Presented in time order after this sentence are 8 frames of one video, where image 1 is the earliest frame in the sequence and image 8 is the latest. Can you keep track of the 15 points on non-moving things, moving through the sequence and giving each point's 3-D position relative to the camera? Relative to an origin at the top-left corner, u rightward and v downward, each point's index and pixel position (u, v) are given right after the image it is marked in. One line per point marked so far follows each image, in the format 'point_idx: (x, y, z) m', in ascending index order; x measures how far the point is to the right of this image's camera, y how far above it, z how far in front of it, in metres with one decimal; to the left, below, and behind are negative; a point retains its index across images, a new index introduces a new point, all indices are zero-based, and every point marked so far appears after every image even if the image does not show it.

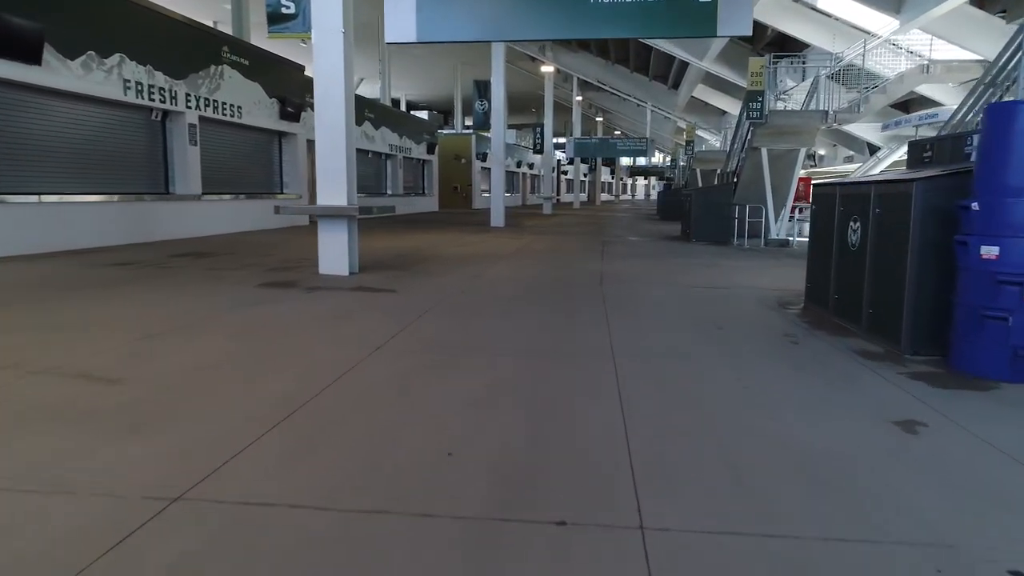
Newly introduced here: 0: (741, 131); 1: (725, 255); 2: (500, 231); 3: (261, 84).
0: (+5.3, +3.7, +17.0) m
1: (+3.9, +0.6, +13.8) m
2: (-0.3, +1.4, +19.5) m
3: (-6.2, +4.9, +18.1) m
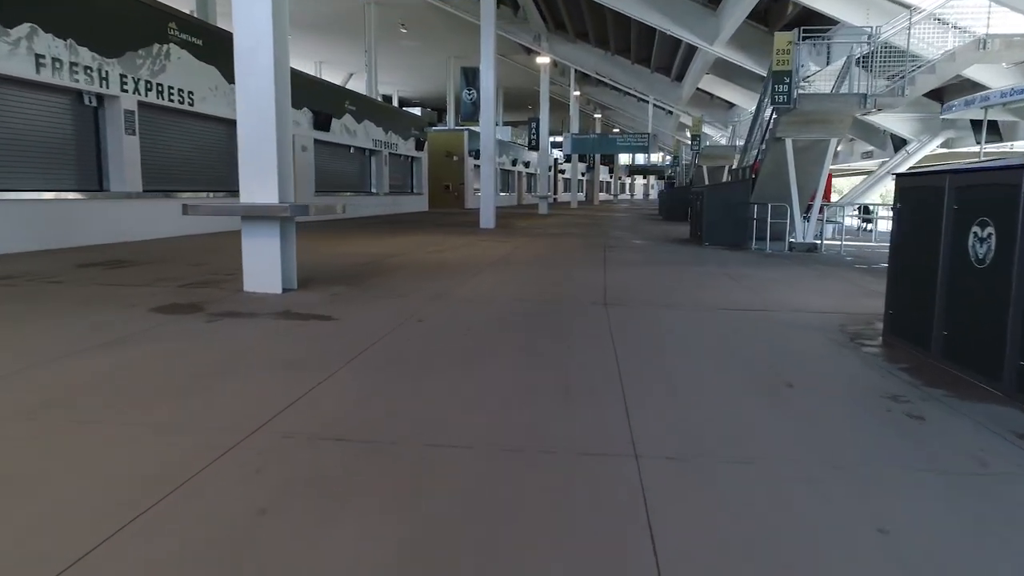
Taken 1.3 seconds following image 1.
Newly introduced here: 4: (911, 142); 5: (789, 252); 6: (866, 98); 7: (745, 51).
0: (+5.1, +3.5, +15.0) m
1: (+3.7, +0.4, +11.8) m
2: (-0.5, +1.2, +17.5) m
3: (-6.4, +4.7, +16.1) m
4: (+10.1, +3.7, +19.1) m
5: (+5.0, +0.6, +13.7) m
6: (+5.8, +3.1, +12.4) m
7: (+6.1, +6.3, +19.9) m
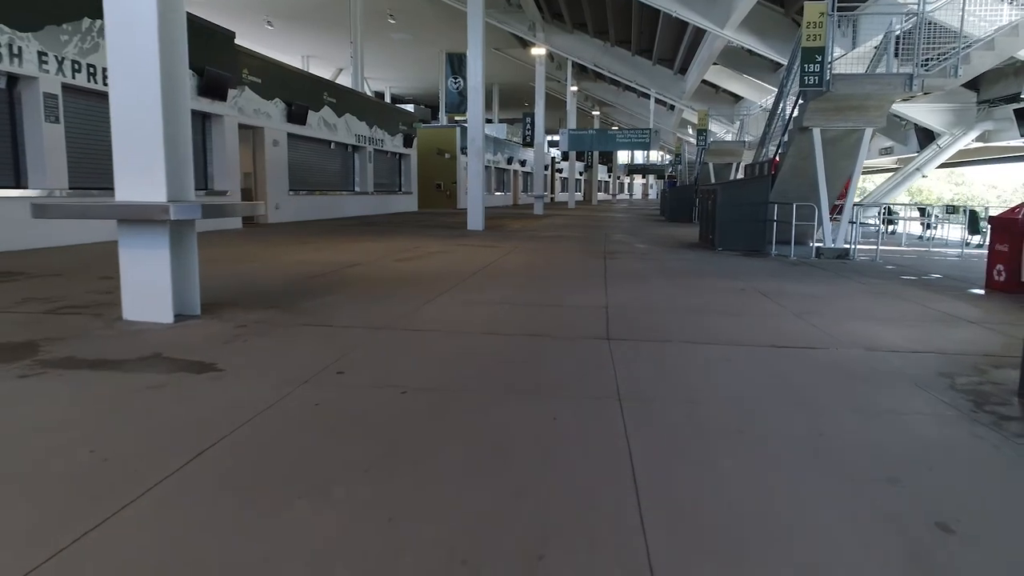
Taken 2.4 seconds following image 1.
0: (+4.8, +3.3, +13.2) m
1: (+3.4, +0.2, +10.0) m
2: (-0.7, +1.0, +15.7) m
3: (-6.6, +4.5, +14.3) m
4: (+9.9, +3.5, +17.3) m
5: (+4.8, +0.4, +11.9) m
6: (+5.6, +2.9, +10.6) m
7: (+5.9, +6.1, +18.1) m
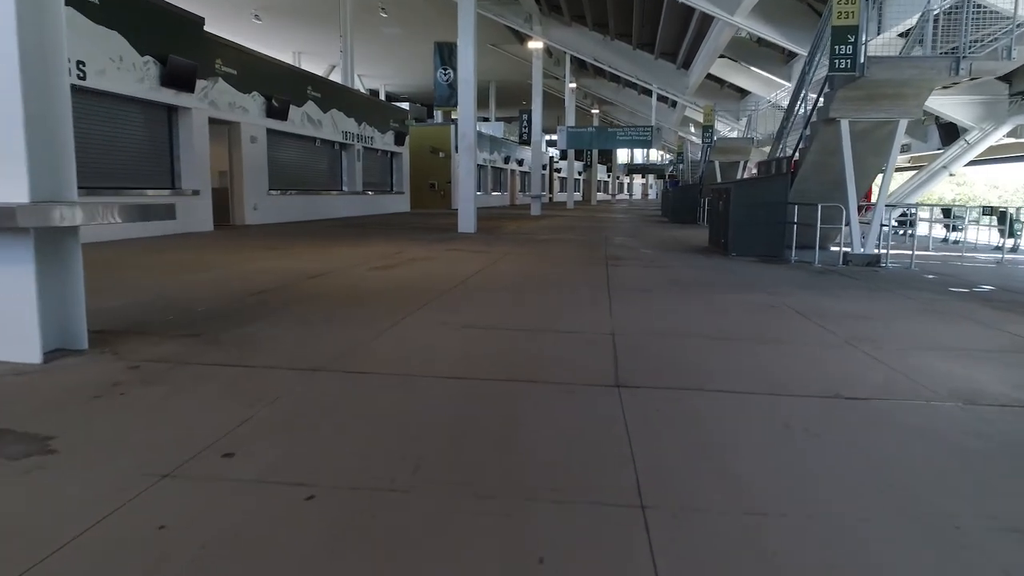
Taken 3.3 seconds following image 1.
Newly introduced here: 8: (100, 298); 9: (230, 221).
0: (+4.7, +3.1, +11.9) m
1: (+3.3, 0.0, +8.7) m
2: (-0.8, +0.9, +14.4) m
3: (-6.7, +4.3, +13.0) m
4: (+9.7, +3.3, +16.1) m
5: (+4.6, +0.3, +10.6) m
6: (+5.5, +2.8, +9.3) m
7: (+5.8, +5.9, +16.9) m
8: (-3.6, -0.1, +6.7) m
9: (-7.0, +1.6, +18.8) m
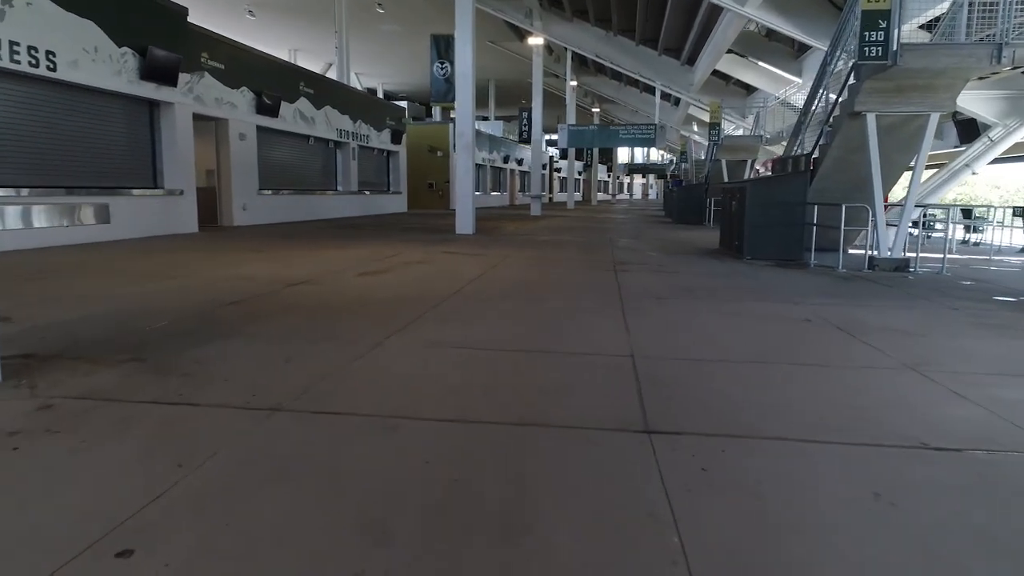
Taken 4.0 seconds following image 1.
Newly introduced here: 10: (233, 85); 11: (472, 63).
0: (+4.7, +3.0, +11.2) m
1: (+3.3, -0.1, +7.9) m
2: (-0.8, +0.8, +13.6) m
3: (-6.7, +4.2, +12.2) m
4: (+9.7, +3.2, +15.3) m
5: (+4.6, +0.2, +9.8) m
6: (+5.5, +2.7, +8.5) m
7: (+5.8, +5.8, +16.1) m
8: (-3.6, -0.2, +6.0) m
9: (-7.0, +1.5, +18.1) m
10: (-6.4, +4.6, +17.4) m
11: (-0.9, +5.1, +17.2) m
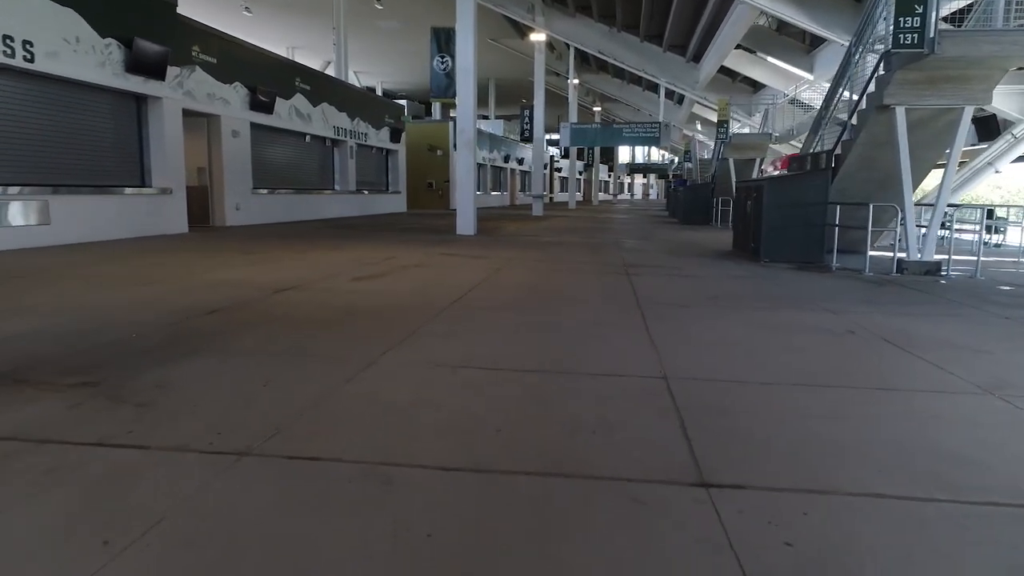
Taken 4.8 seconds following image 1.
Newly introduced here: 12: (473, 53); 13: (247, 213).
0: (+4.8, +3.0, +10.6) m
1: (+3.4, -0.1, +7.3) m
2: (-0.8, +0.7, +13.0) m
3: (-6.7, +4.2, +11.6) m
4: (+9.8, +3.2, +14.7) m
5: (+4.7, +0.1, +9.2) m
6: (+5.5, +2.6, +7.9) m
7: (+5.8, +5.8, +15.5) m
8: (-3.5, -0.2, +5.3) m
9: (-6.9, +1.5, +17.5) m
10: (-6.3, +4.6, +16.8) m
11: (-0.8, +5.1, +16.6) m
12: (-0.9, +5.1, +16.5) m
13: (-6.3, +1.8, +18.1) m
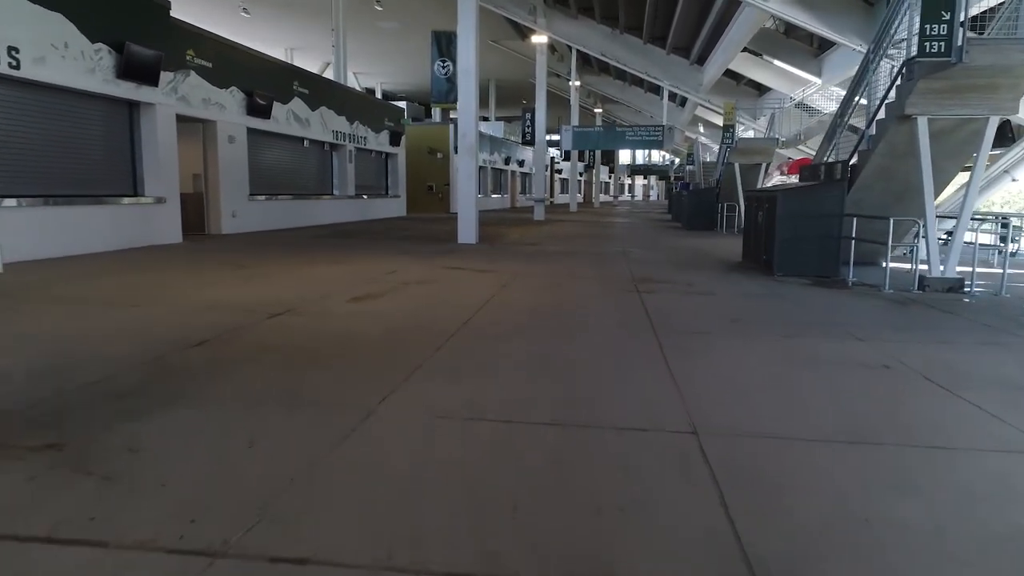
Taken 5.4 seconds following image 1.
0: (+4.8, +2.8, +10.2) m
1: (+3.5, -0.3, +6.9) m
2: (-0.7, +0.5, +12.6) m
3: (-6.6, +4.0, +11.2) m
4: (+9.8, +3.0, +14.3) m
5: (+4.8, -0.1, +8.8) m
6: (+5.6, +2.4, +7.5) m
7: (+5.9, +5.6, +15.1) m
8: (-3.5, -0.4, +4.9) m
9: (-6.9, +1.3, +17.1) m
10: (-6.3, +4.4, +16.4) m
11: (-0.8, +4.8, +16.2) m
12: (-0.8, +4.9, +16.1) m
13: (-6.3, +1.6, +17.8) m
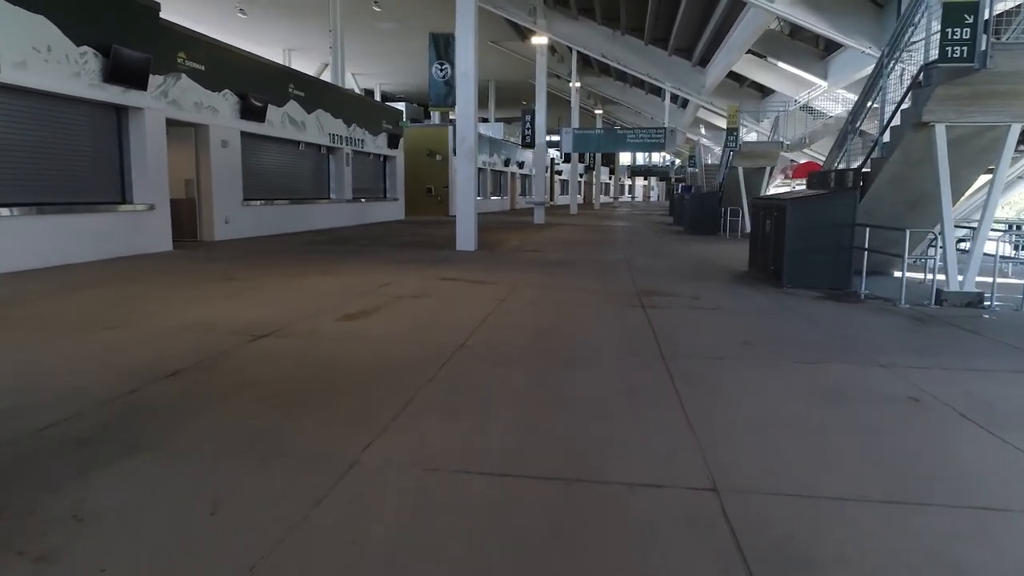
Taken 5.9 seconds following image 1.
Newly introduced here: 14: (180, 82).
0: (+4.8, +2.6, +9.8) m
1: (+3.5, -0.5, +6.5) m
2: (-0.7, +0.4, +12.2) m
3: (-6.6, +3.8, +10.8) m
4: (+9.8, +2.8, +13.9) m
5: (+4.8, -0.2, +8.5) m
6: (+5.6, +2.2, +7.2) m
7: (+5.9, +5.4, +14.7) m
8: (-3.5, -0.6, +4.6) m
9: (-6.9, +1.1, +16.7) m
10: (-6.3, +4.2, +16.0) m
11: (-0.8, +4.7, +15.8) m
12: (-0.8, +4.8, +15.7) m
13: (-6.3, +1.4, +17.4) m
14: (-6.3, +3.9, +14.3) m
